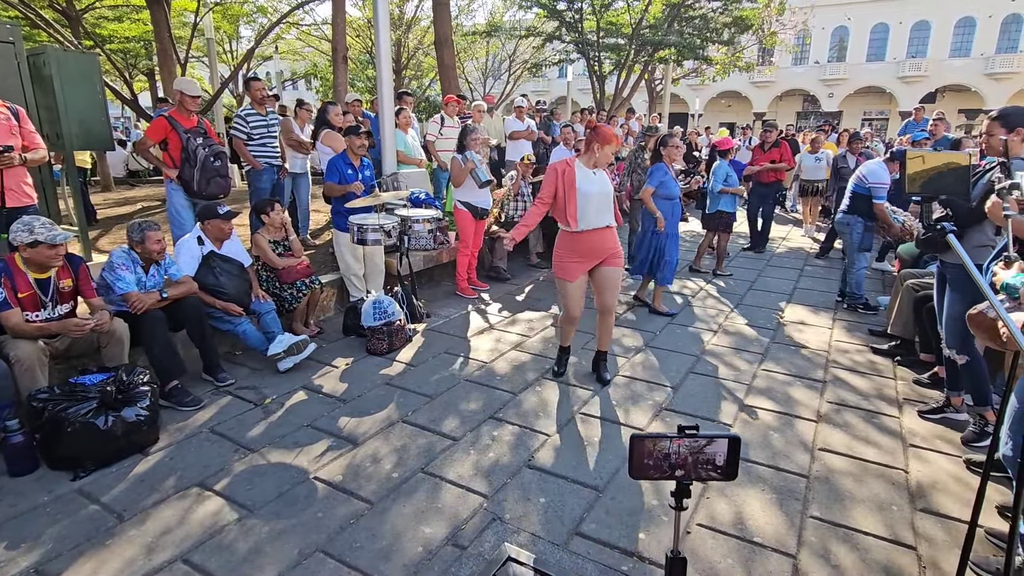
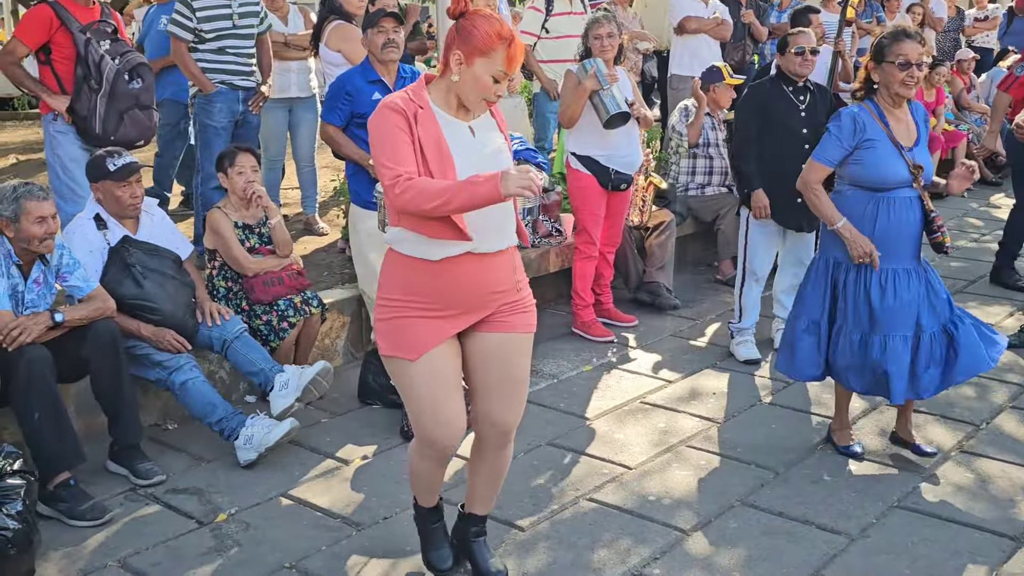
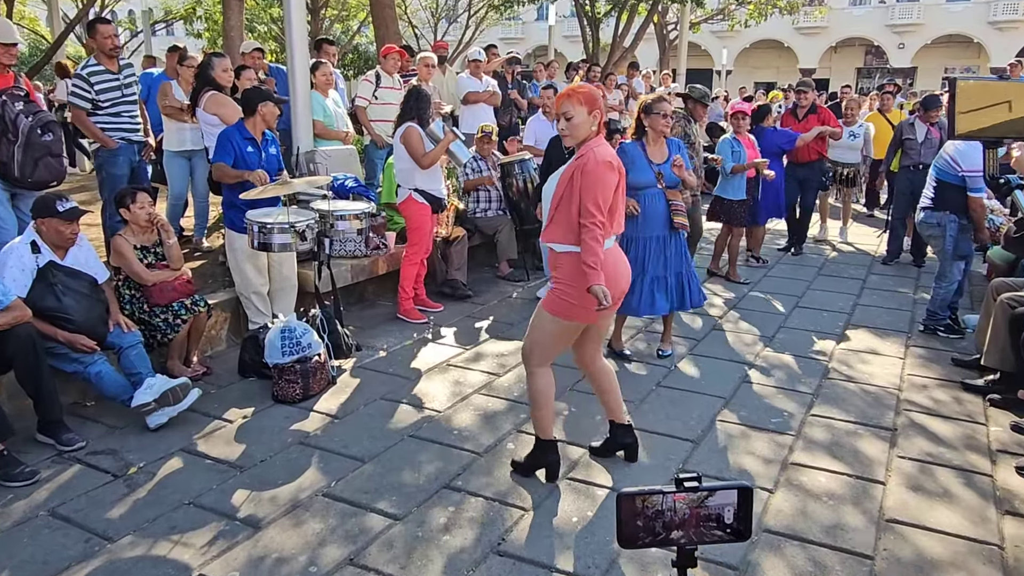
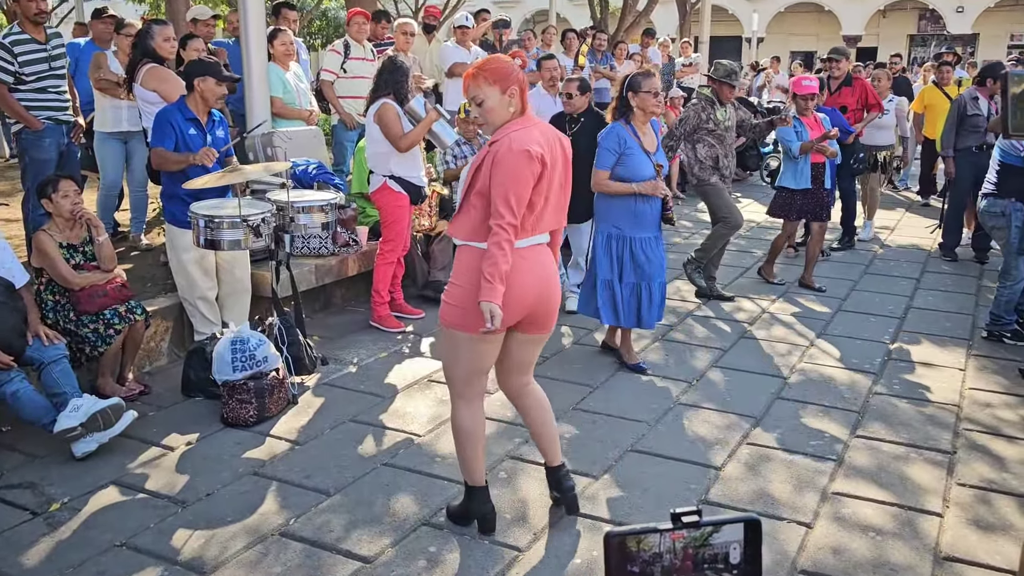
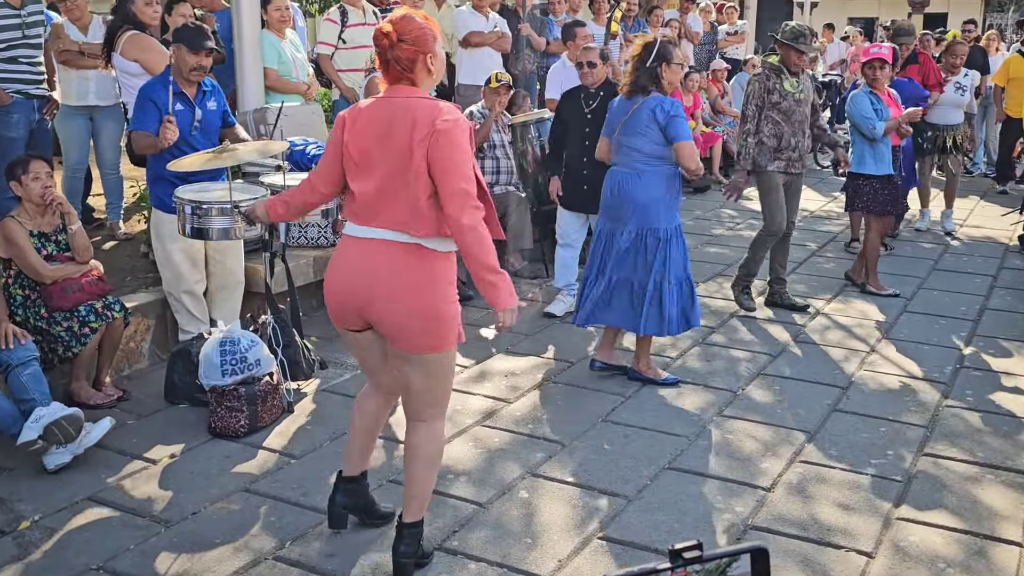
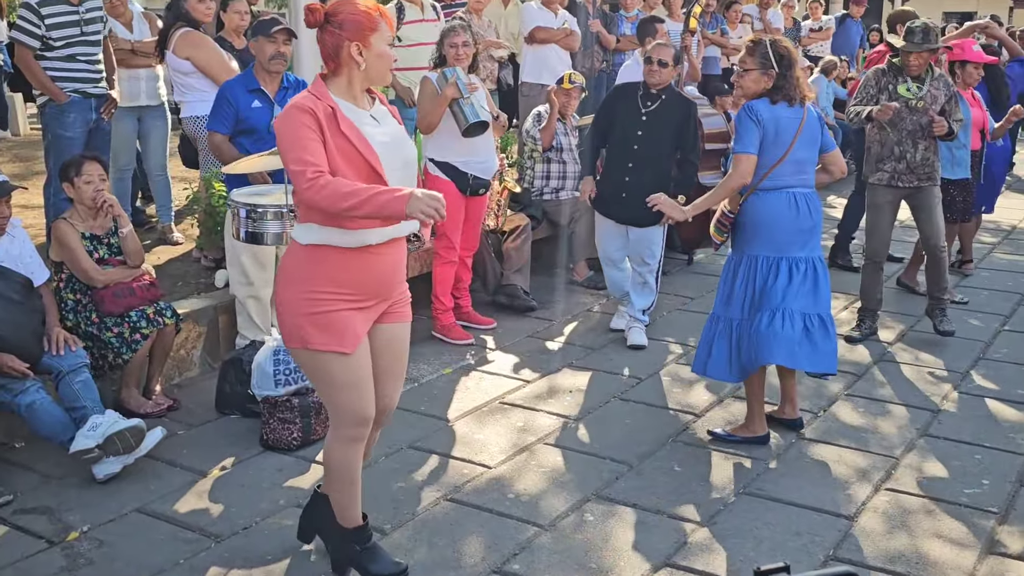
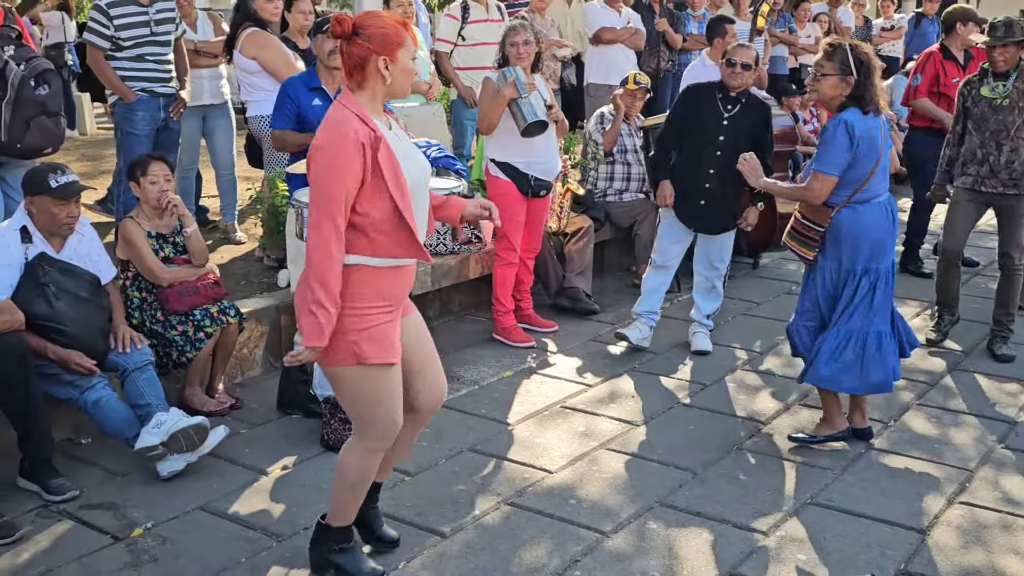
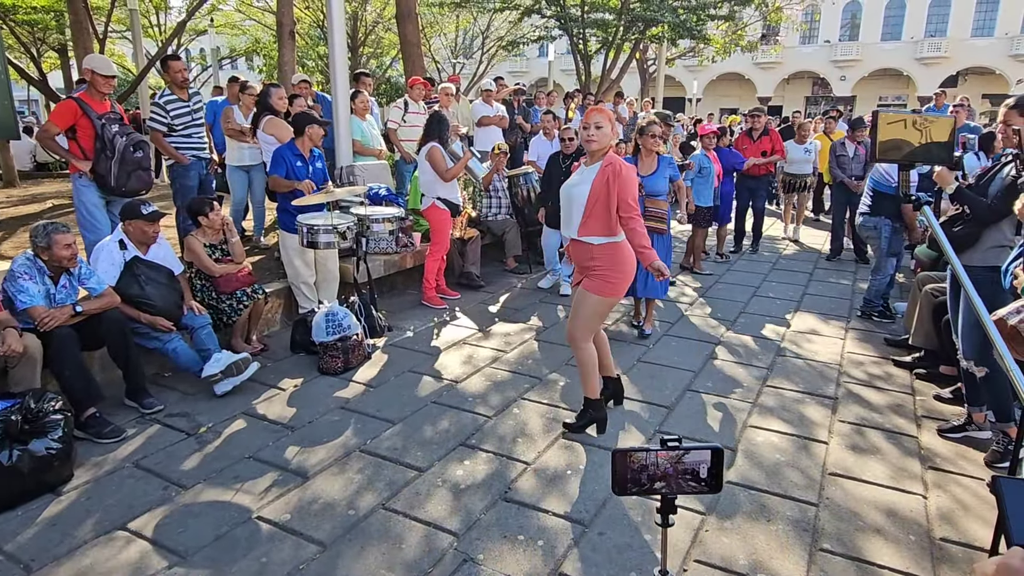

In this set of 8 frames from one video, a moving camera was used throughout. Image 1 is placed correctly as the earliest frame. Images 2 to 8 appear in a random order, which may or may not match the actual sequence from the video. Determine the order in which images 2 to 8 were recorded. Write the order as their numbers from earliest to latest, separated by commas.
8, 3, 4, 5, 6, 7, 2
